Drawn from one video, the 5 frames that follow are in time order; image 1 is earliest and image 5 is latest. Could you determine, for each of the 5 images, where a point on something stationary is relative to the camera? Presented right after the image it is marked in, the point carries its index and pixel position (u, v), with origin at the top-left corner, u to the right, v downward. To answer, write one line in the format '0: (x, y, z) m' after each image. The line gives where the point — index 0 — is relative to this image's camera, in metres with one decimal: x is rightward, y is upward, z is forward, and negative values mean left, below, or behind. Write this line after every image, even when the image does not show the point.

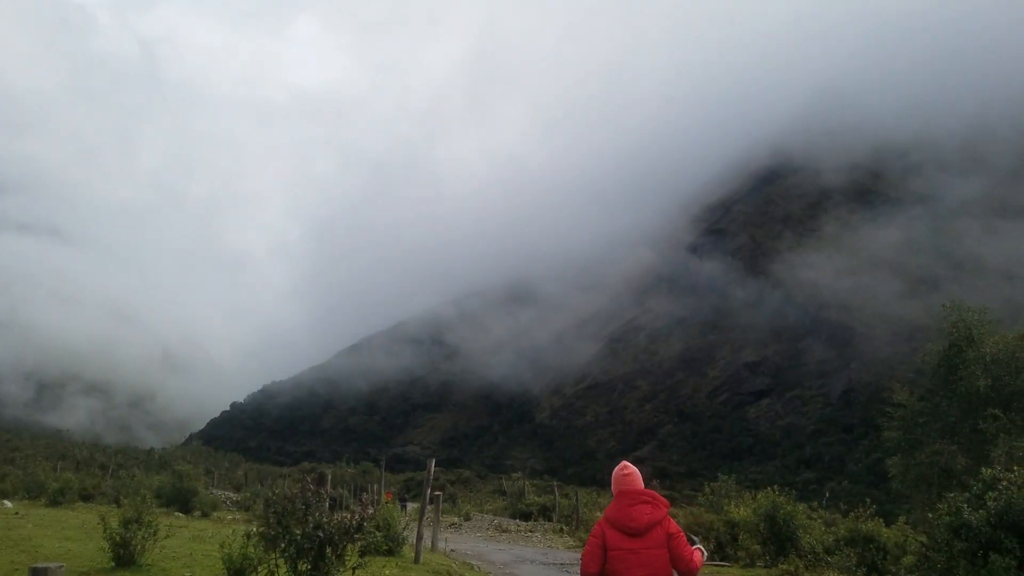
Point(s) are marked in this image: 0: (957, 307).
0: (+10.4, -0.3, +19.1) m
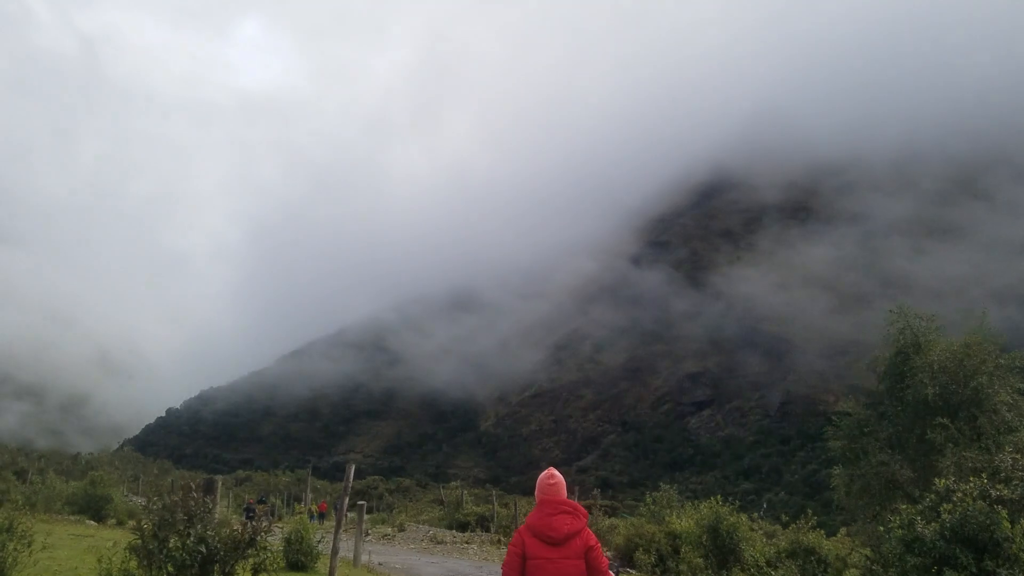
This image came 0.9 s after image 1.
0: (+8.9, -0.5, +18.9) m
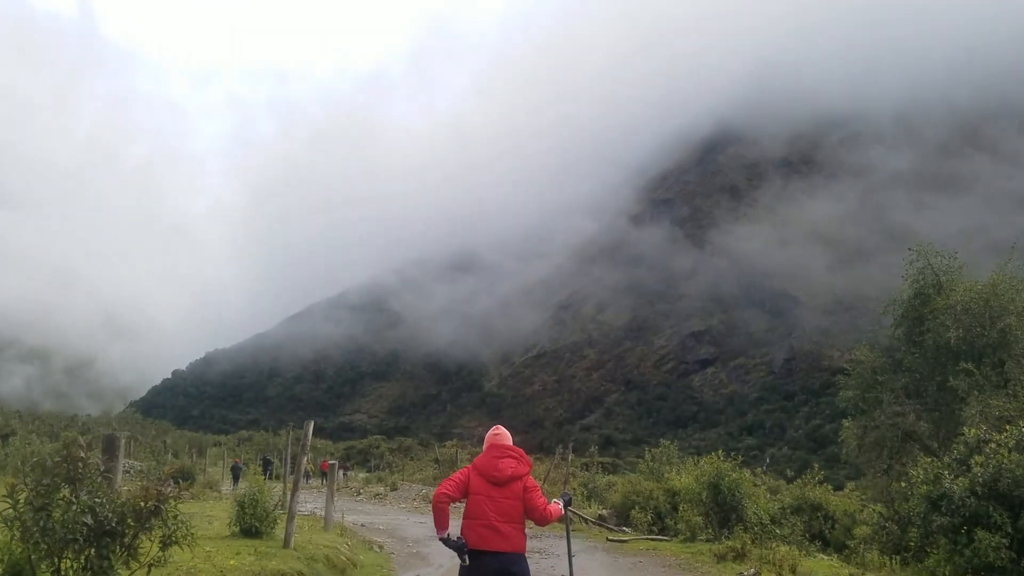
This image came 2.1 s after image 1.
0: (+8.6, +0.8, +17.4) m
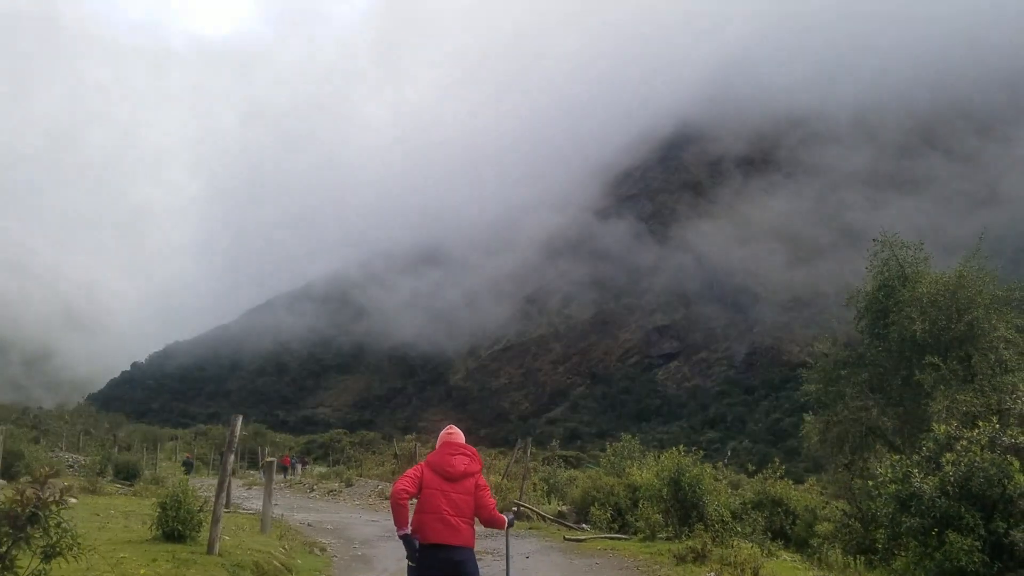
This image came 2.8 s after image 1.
0: (+7.7, +0.9, +17.0) m
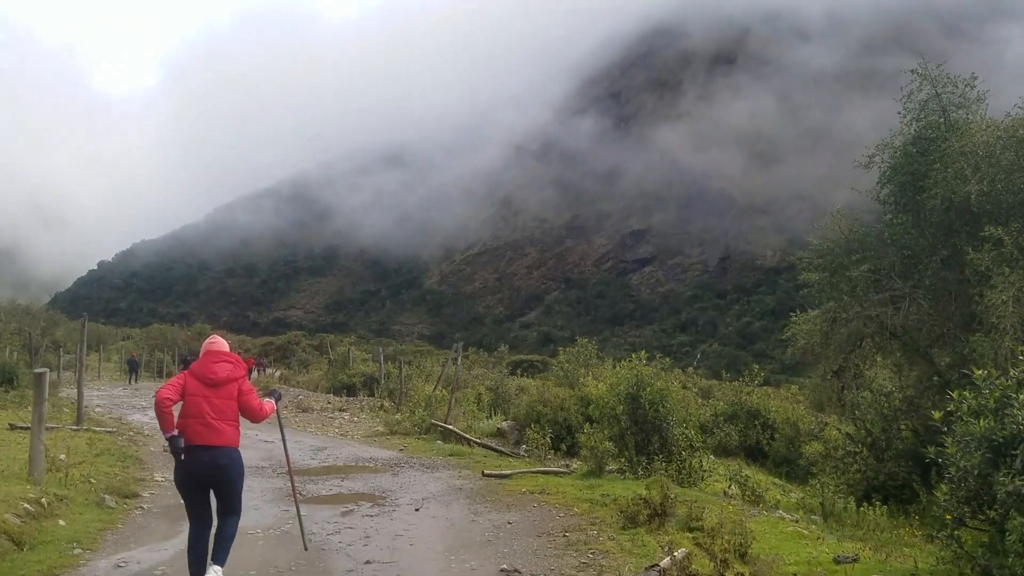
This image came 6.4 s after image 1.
0: (+6.3, +3.1, +12.7) m
